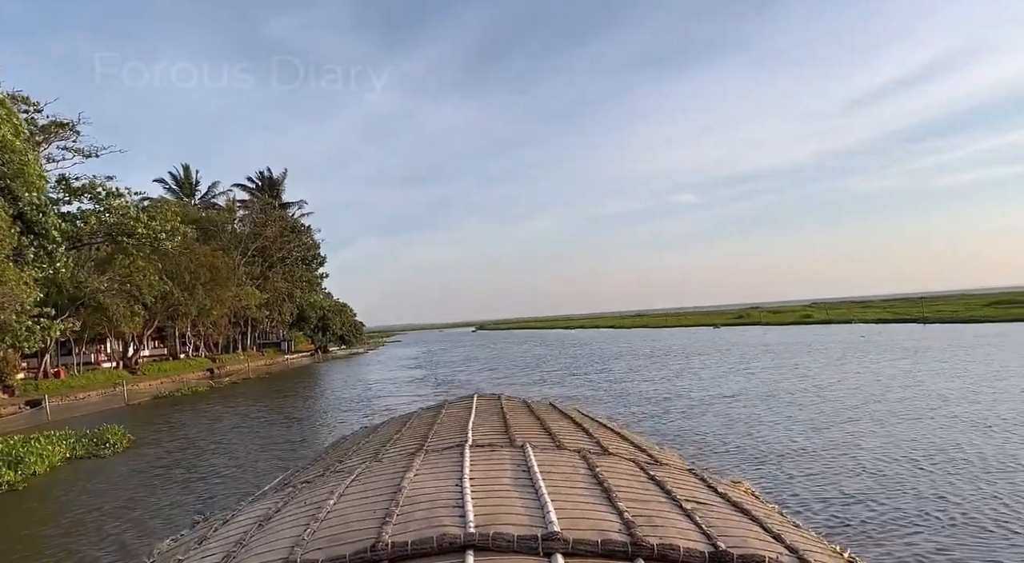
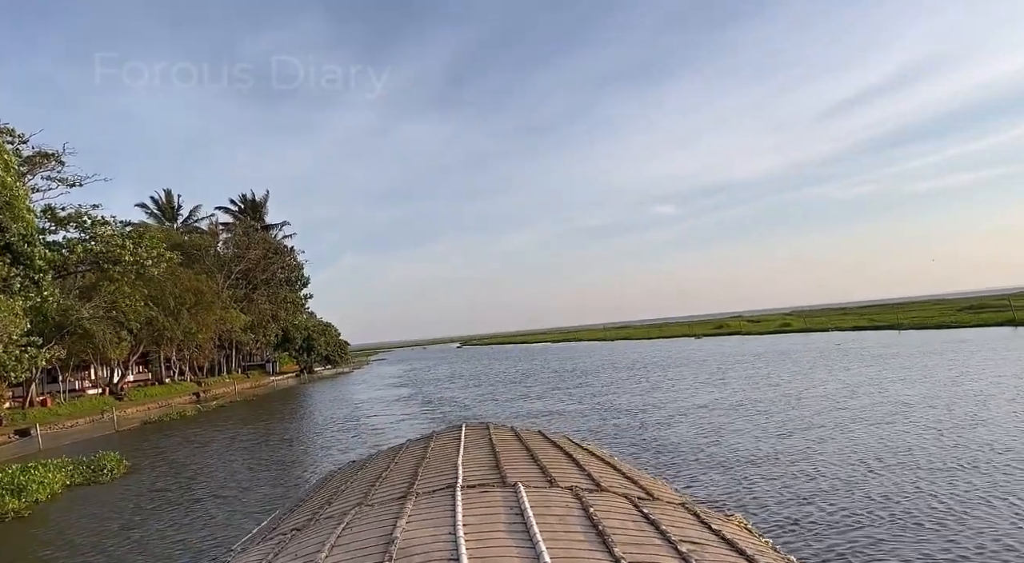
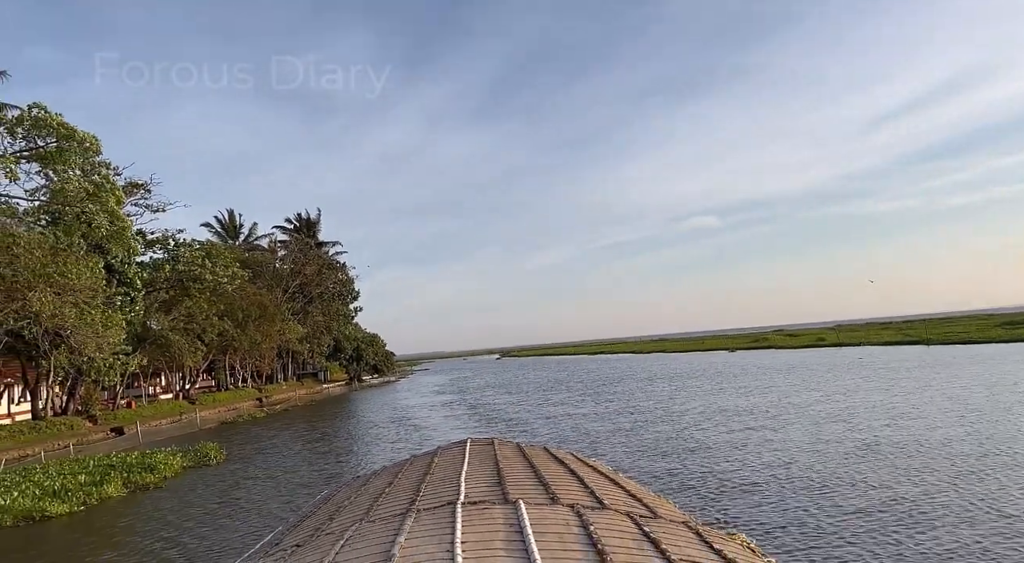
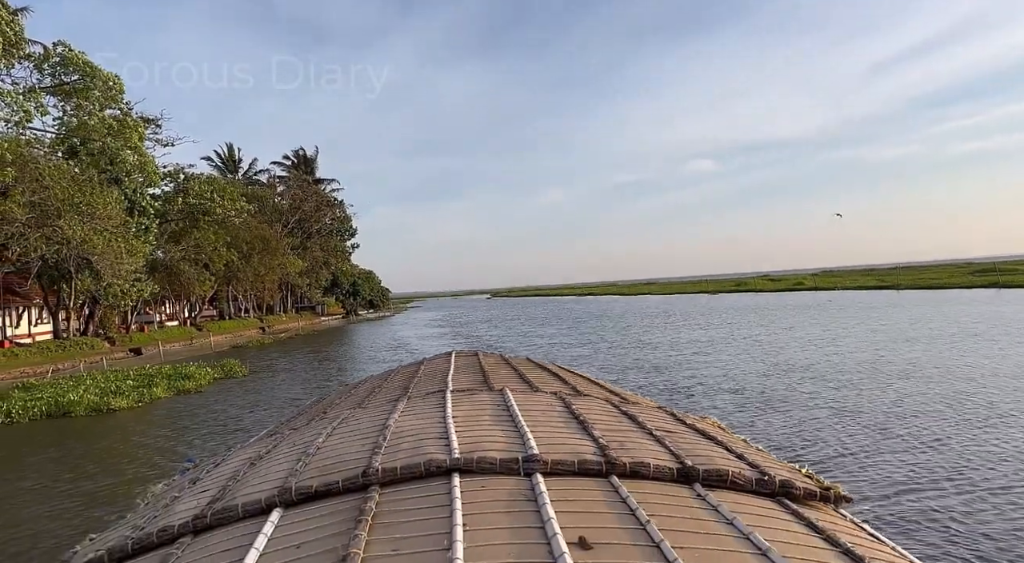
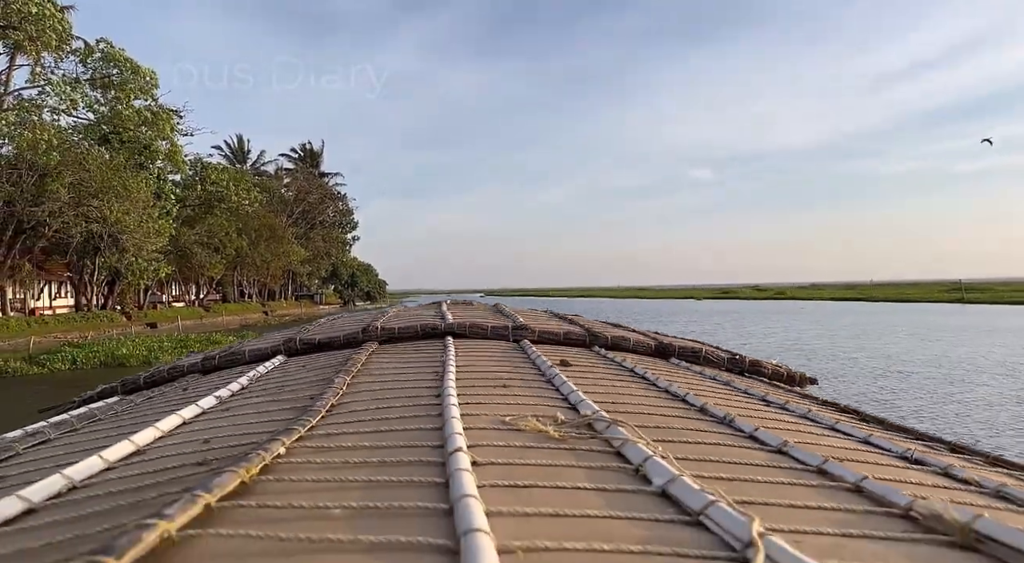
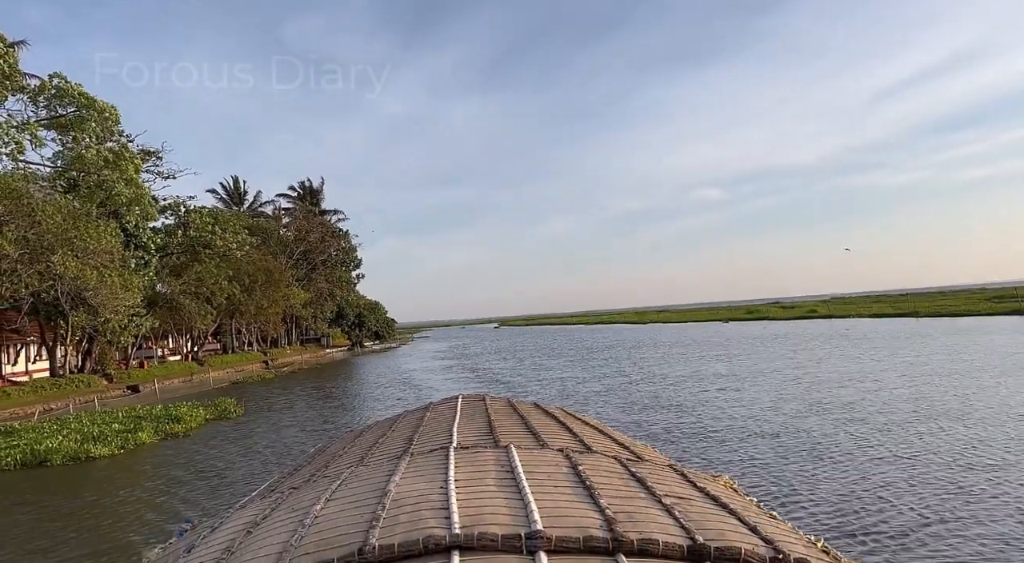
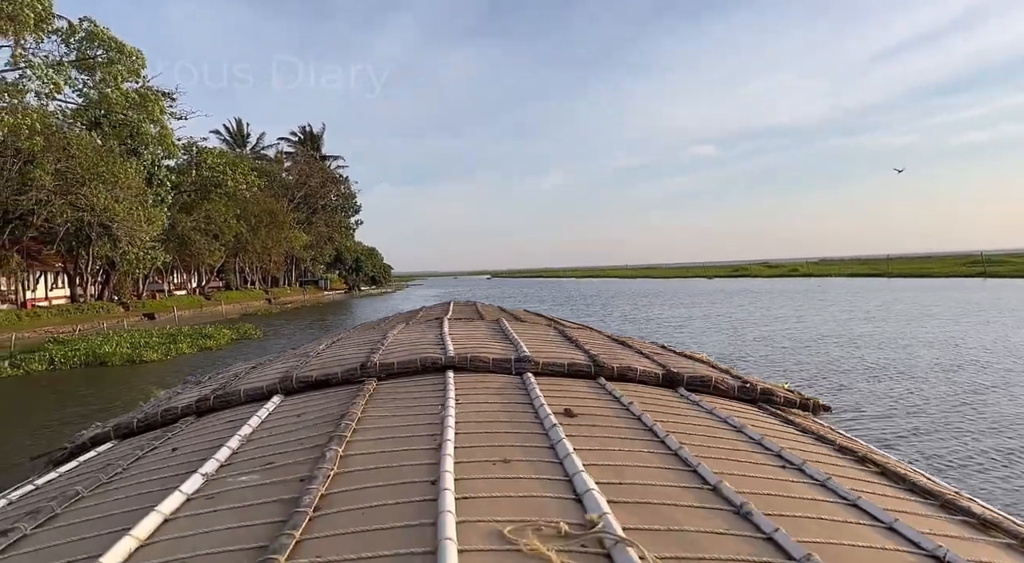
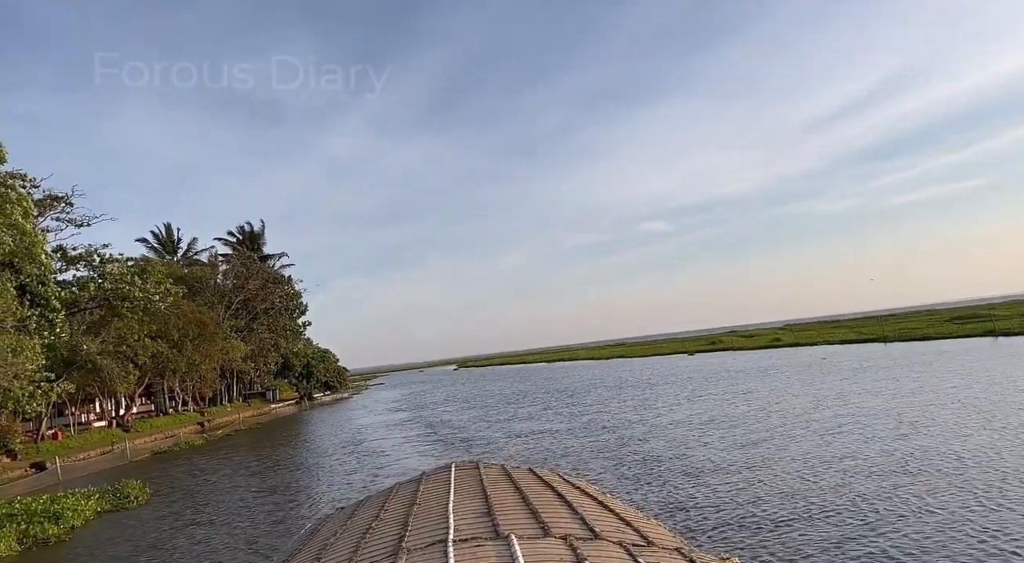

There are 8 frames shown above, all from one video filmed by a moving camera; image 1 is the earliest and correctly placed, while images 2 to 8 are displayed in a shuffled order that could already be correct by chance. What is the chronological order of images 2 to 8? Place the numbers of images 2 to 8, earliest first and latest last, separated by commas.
2, 8, 3, 6, 4, 7, 5
